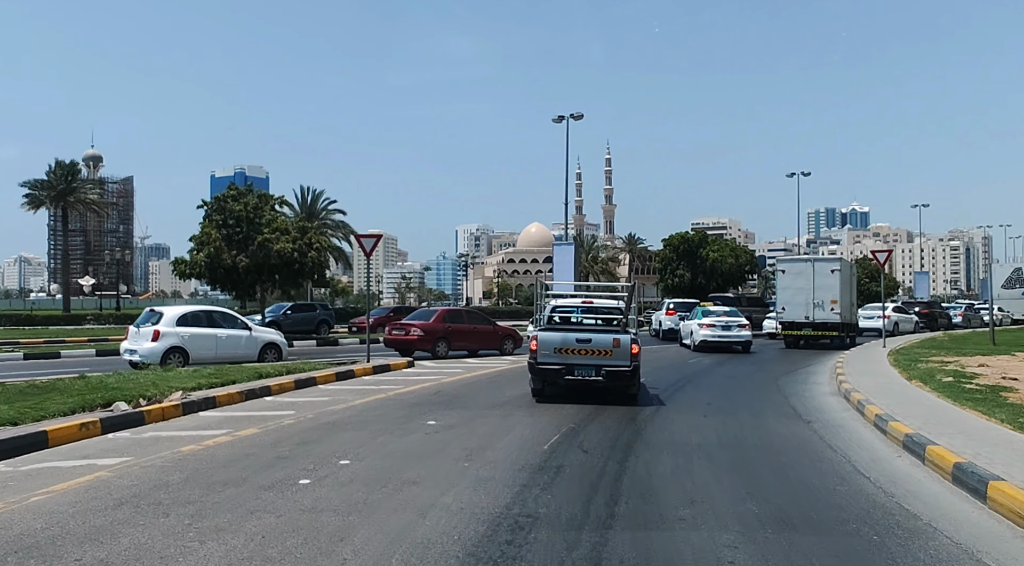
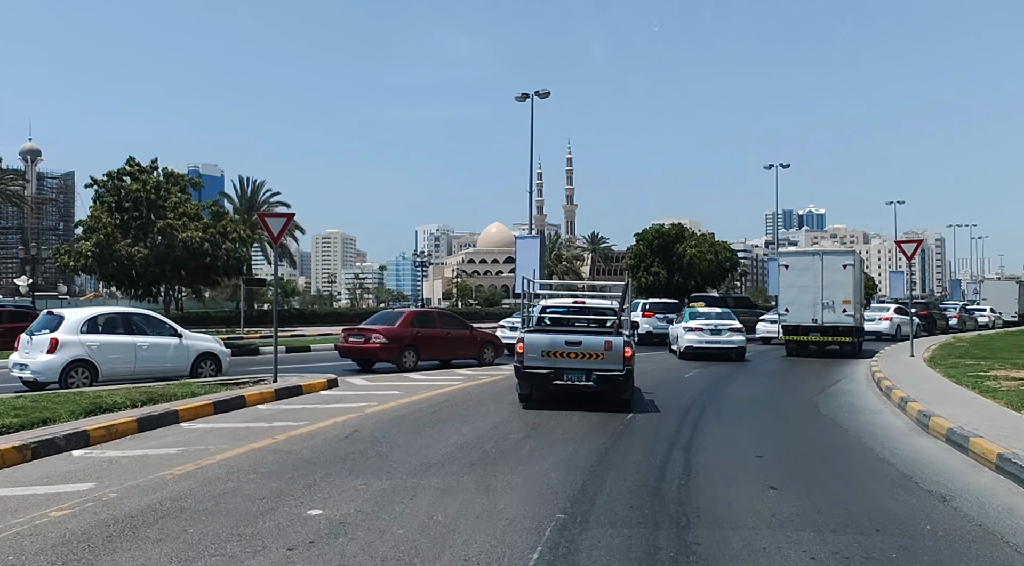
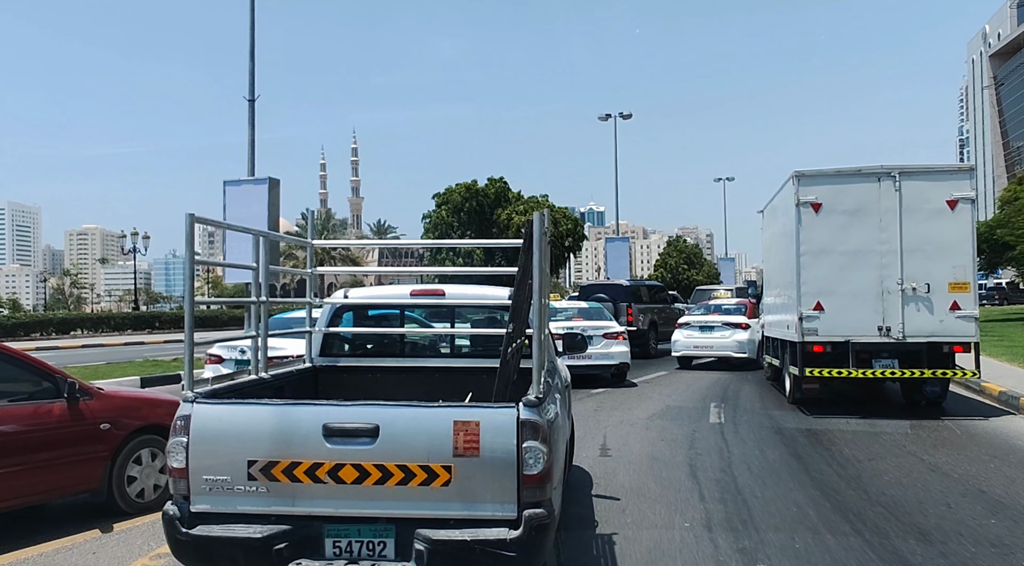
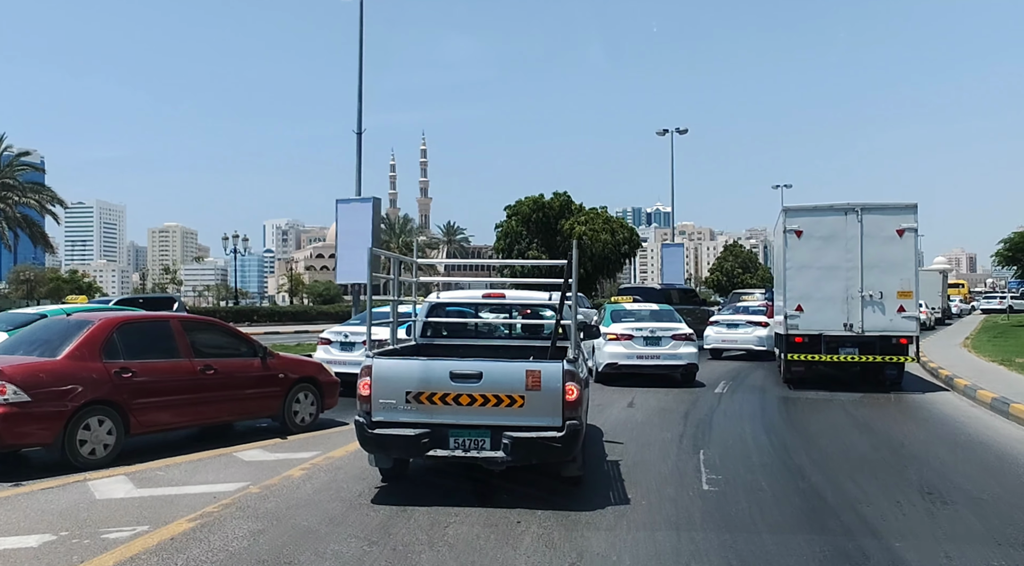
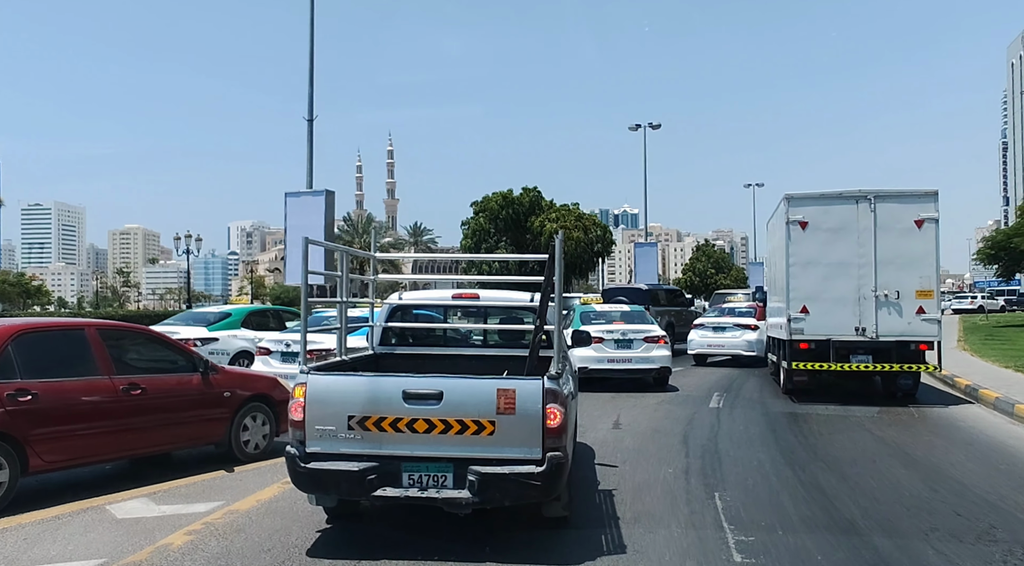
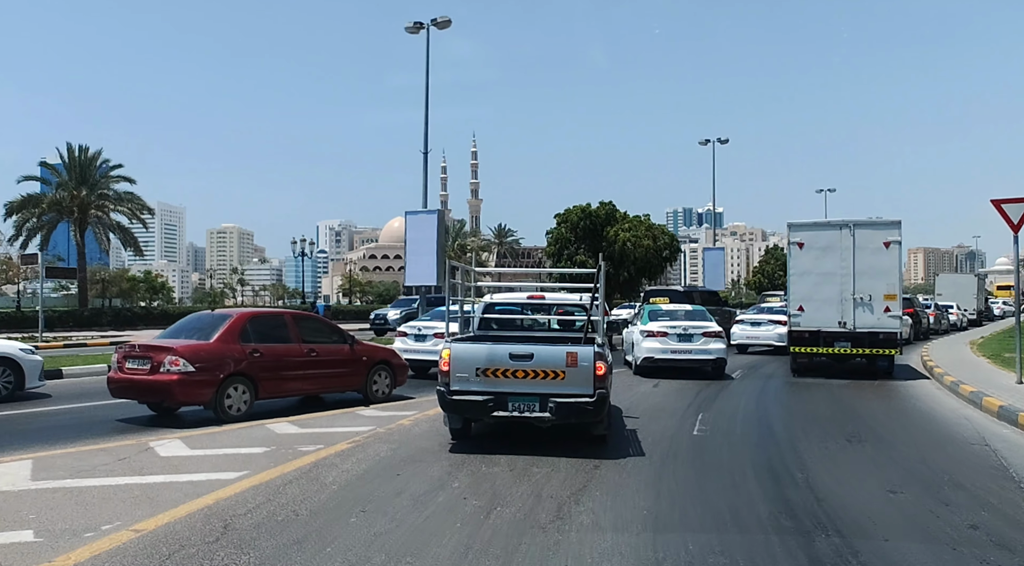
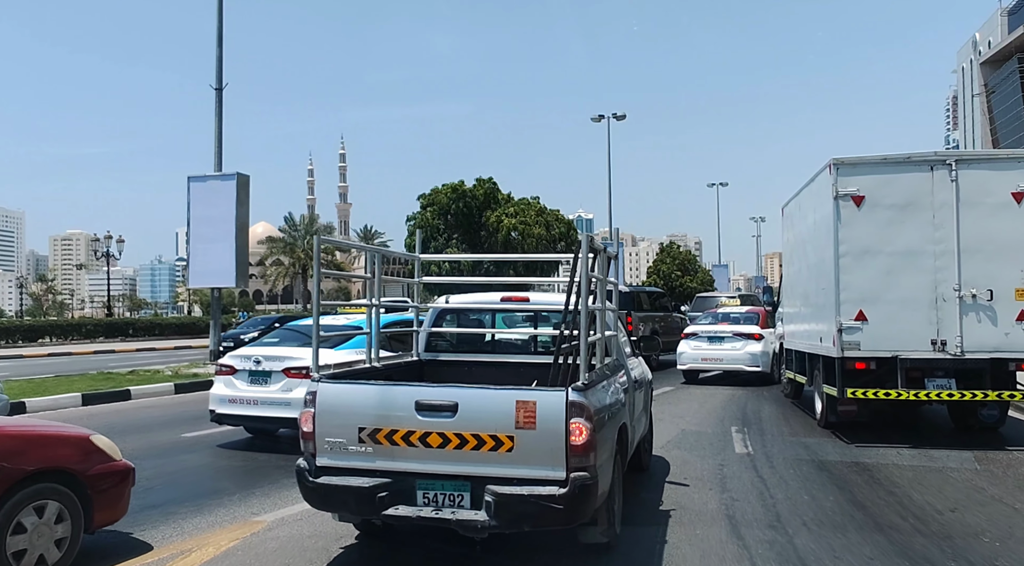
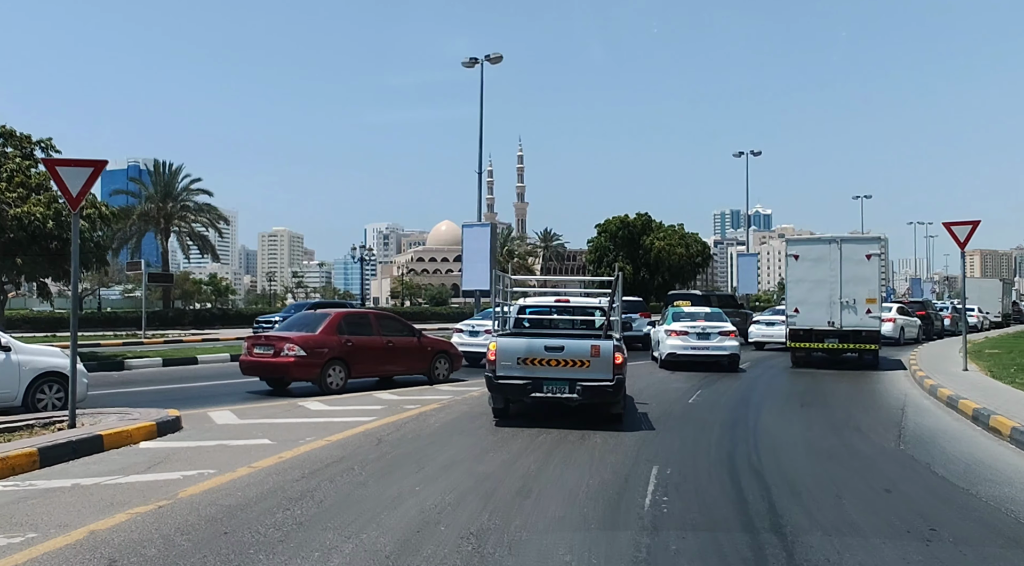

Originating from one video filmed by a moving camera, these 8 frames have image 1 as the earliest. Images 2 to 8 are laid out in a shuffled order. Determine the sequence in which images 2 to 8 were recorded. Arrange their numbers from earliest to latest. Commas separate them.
2, 8, 6, 4, 5, 3, 7
